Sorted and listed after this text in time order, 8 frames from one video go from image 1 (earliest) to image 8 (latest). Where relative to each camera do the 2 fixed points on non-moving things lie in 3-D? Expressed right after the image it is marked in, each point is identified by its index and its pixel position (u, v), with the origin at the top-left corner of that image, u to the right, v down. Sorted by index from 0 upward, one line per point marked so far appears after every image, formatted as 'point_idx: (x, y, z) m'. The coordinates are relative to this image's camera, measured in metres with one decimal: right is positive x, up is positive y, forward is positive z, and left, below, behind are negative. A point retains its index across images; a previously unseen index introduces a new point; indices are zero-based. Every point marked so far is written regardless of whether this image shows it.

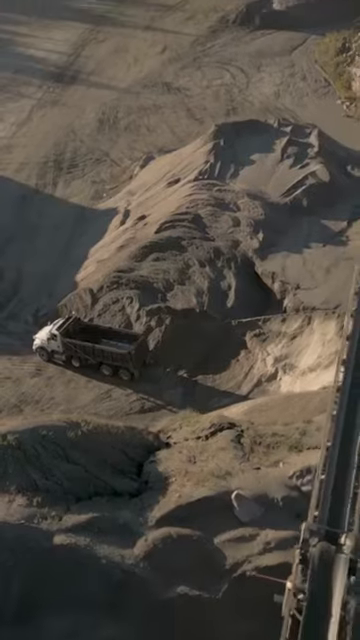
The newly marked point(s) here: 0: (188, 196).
0: (+0.2, +3.1, +19.5) m
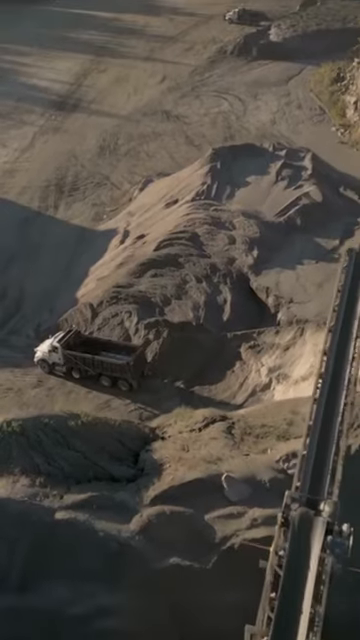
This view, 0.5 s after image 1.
0: (+0.2, +2.7, +20.2) m
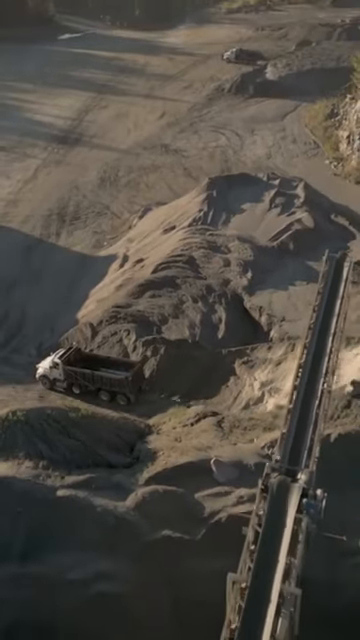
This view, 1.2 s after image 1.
0: (+0.1, +2.2, +21.0) m
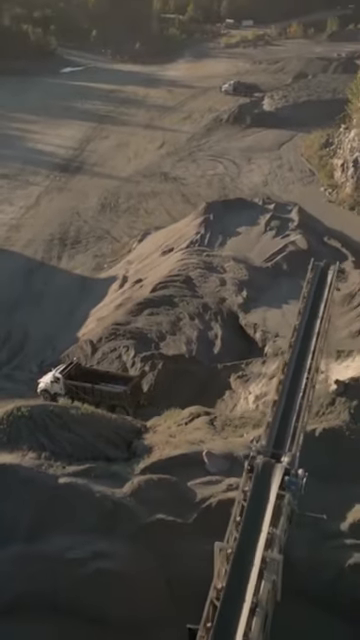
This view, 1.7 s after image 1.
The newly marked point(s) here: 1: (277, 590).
0: (0.0, +1.7, +21.7) m
1: (+0.8, -2.3, +6.7) m
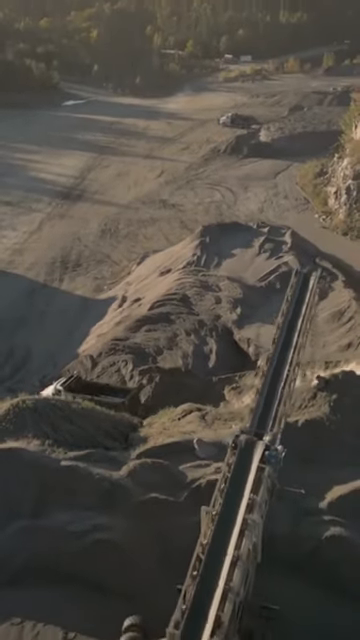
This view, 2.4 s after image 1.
0: (-0.1, +1.1, +22.6) m
1: (+0.7, -2.2, +7.4) m
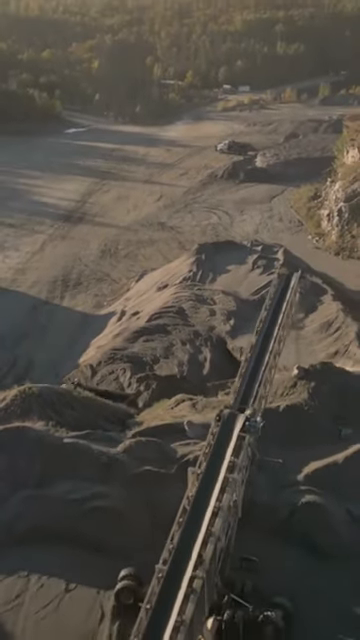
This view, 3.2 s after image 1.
0: (-0.2, +0.8, +23.6) m
1: (+0.6, -2.0, +8.3) m
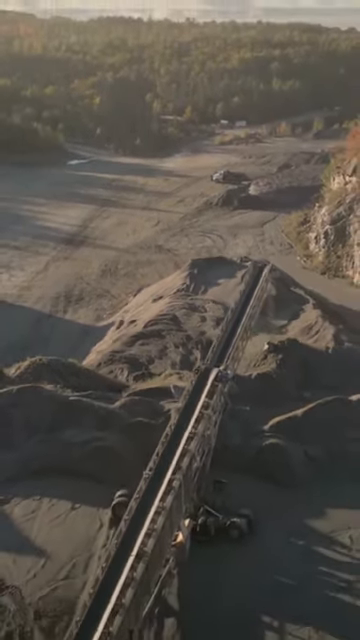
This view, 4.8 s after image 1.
0: (-0.4, +0.5, +25.7) m
1: (+0.4, -1.6, +10.3) m
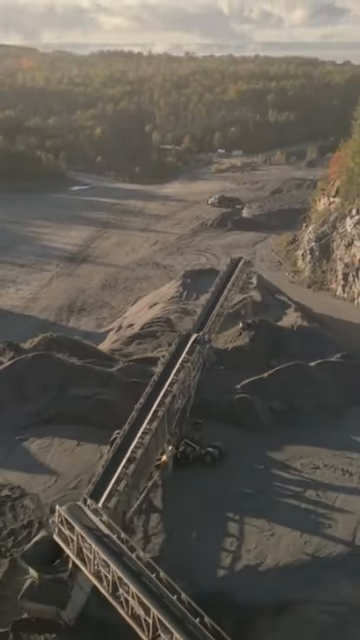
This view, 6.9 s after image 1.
0: (-0.6, +0.4, +28.2) m
1: (+0.2, -1.1, +12.7) m
